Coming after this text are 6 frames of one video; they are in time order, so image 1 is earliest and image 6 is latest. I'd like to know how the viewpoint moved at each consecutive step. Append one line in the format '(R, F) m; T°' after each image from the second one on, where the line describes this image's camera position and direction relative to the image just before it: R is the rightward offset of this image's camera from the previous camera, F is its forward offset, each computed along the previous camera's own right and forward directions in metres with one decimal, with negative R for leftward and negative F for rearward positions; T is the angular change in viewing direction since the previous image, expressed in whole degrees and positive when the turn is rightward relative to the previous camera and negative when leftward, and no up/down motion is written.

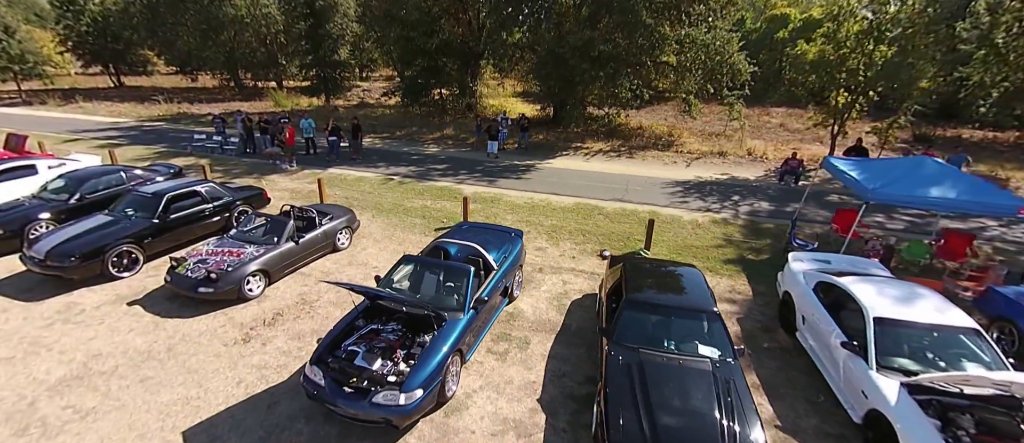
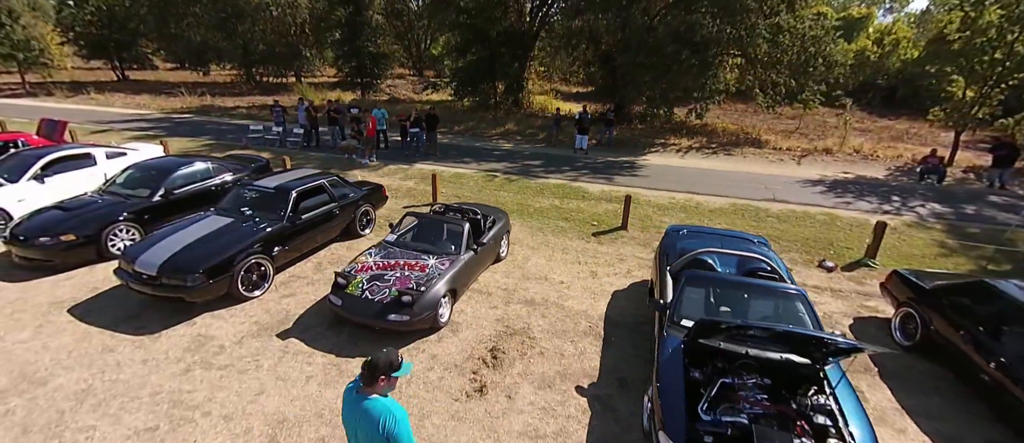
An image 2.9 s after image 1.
(-4.0, +1.7) m; +1°
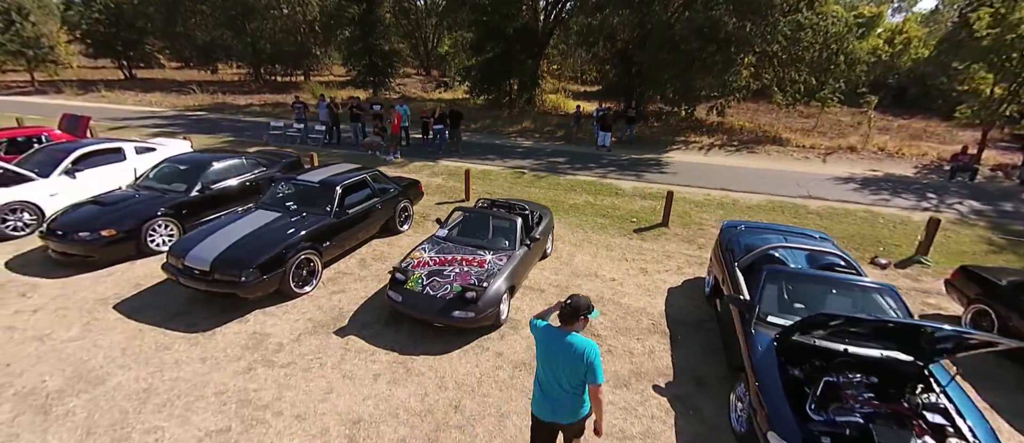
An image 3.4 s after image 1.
(-0.8, +0.2) m; 0°
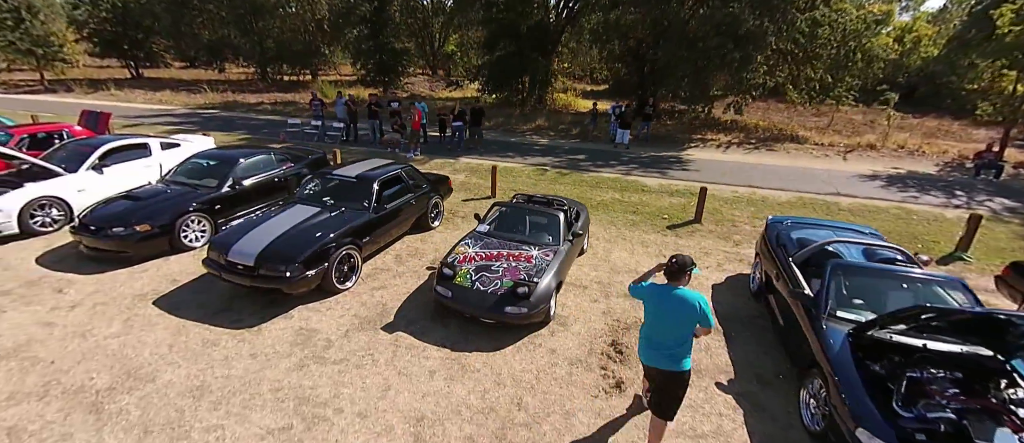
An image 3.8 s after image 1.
(-0.6, +0.1) m; 0°
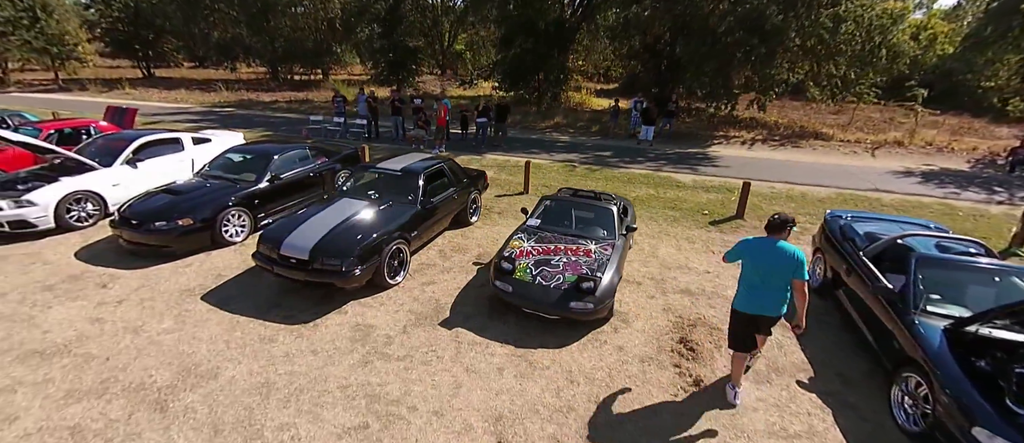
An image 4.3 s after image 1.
(-0.7, +0.2) m; 0°
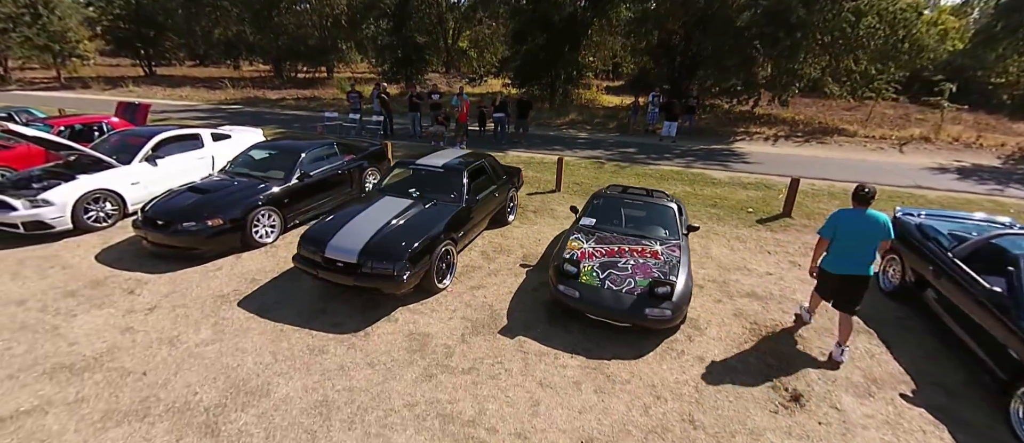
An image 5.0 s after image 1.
(-0.8, +0.4) m; 0°
